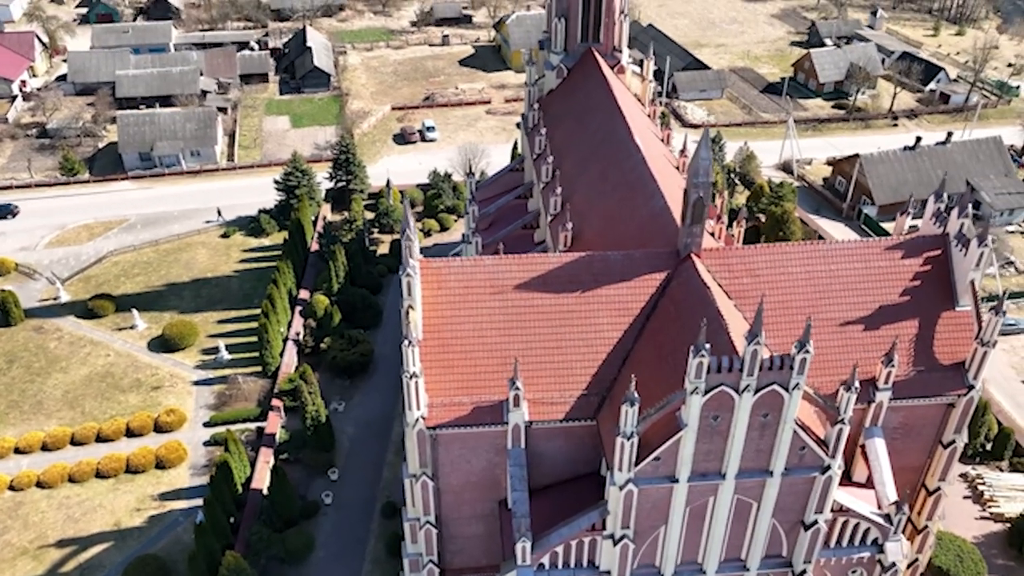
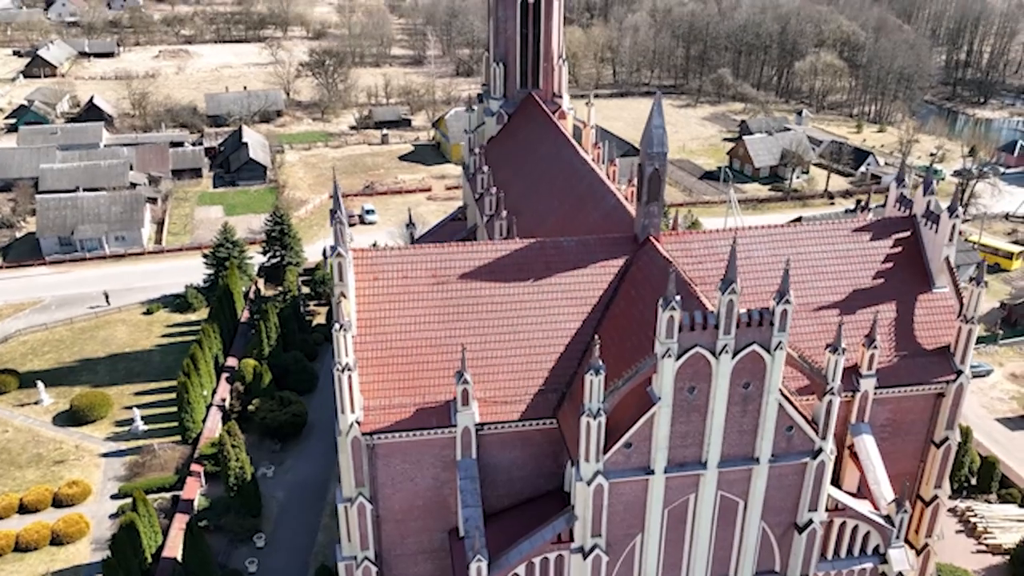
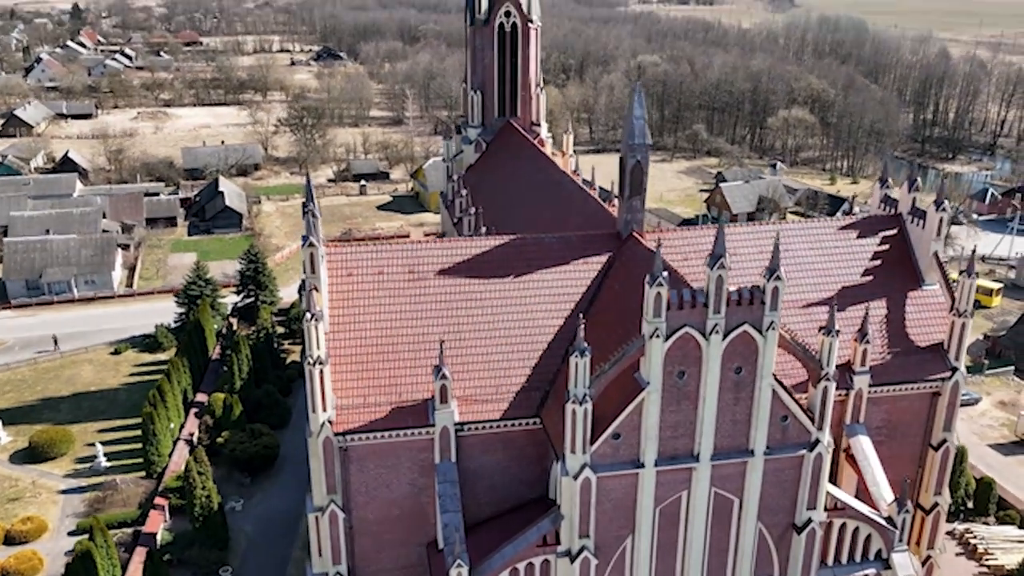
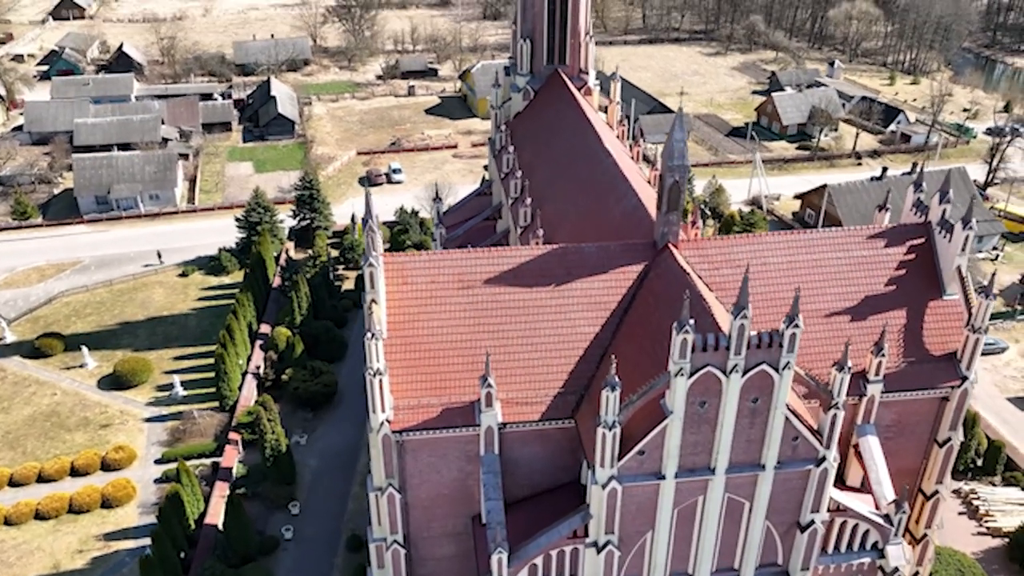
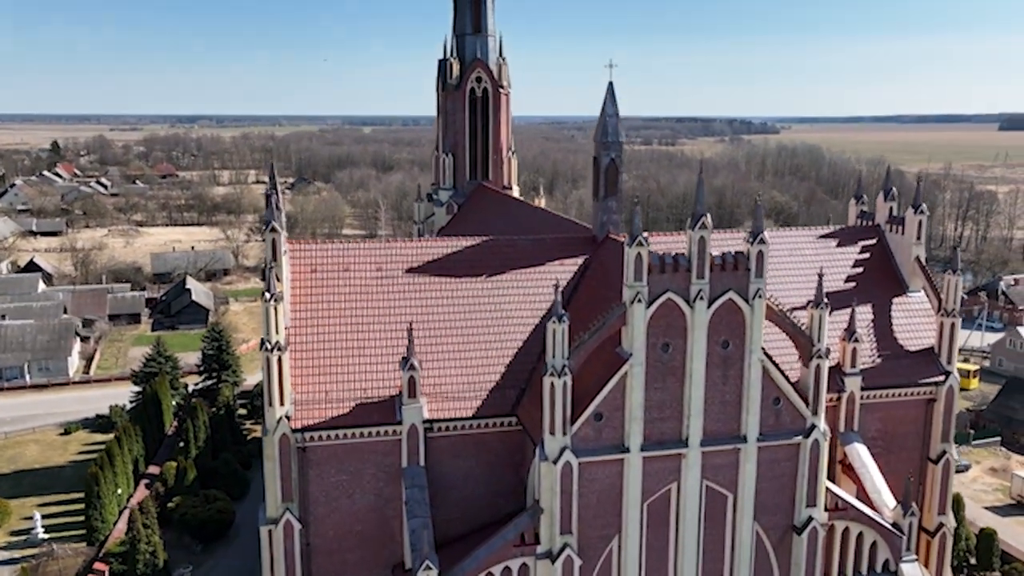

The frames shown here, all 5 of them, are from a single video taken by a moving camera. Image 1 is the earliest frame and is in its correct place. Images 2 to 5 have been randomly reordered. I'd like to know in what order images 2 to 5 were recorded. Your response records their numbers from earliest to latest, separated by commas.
4, 2, 3, 5
